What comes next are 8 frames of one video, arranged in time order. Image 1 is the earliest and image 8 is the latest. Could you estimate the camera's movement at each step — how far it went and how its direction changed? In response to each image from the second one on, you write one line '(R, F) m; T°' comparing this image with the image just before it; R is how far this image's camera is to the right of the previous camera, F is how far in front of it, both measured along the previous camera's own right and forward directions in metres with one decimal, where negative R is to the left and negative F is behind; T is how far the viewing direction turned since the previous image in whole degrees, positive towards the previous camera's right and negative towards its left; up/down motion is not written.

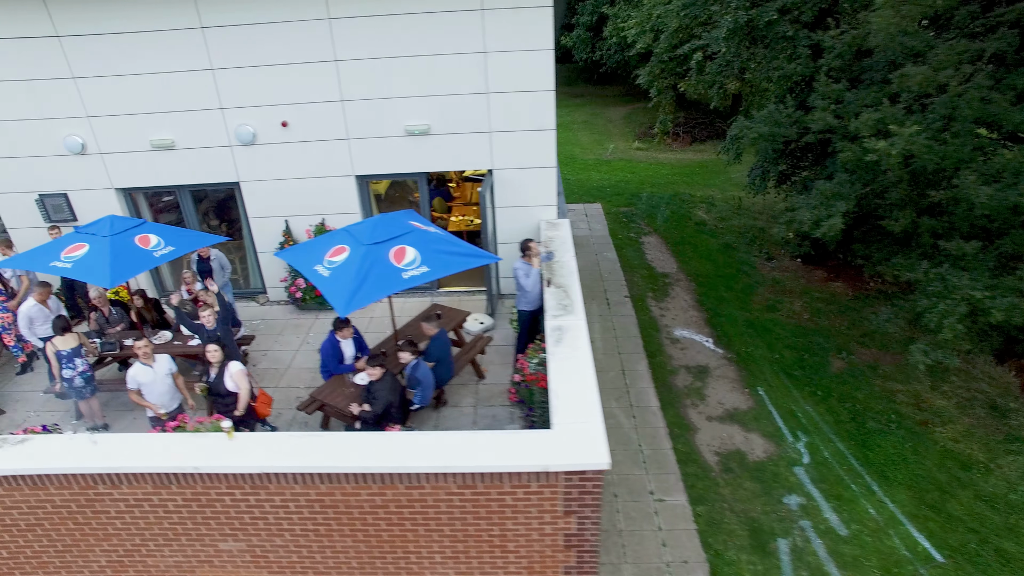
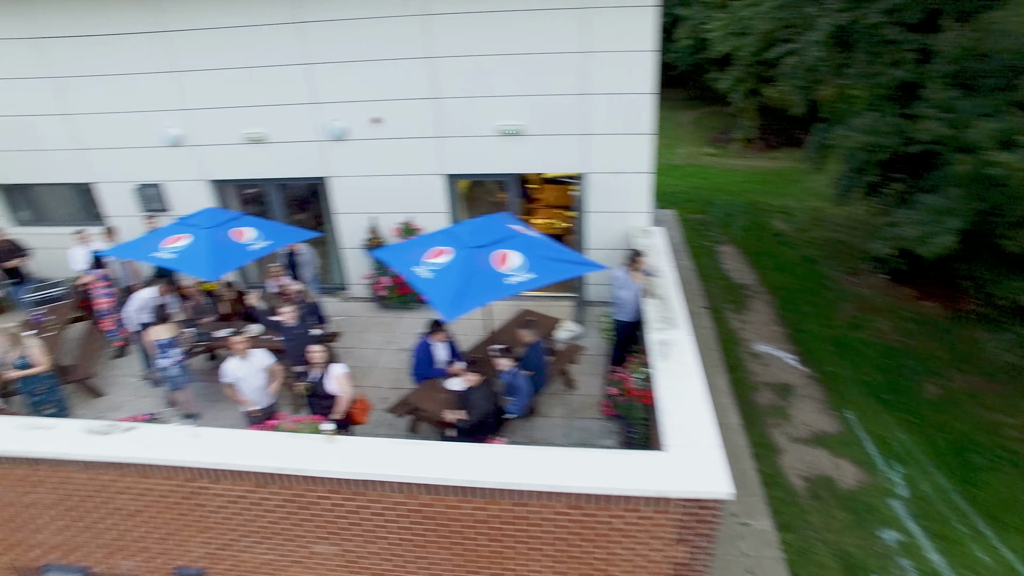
(-0.5, +0.2) m; -4°
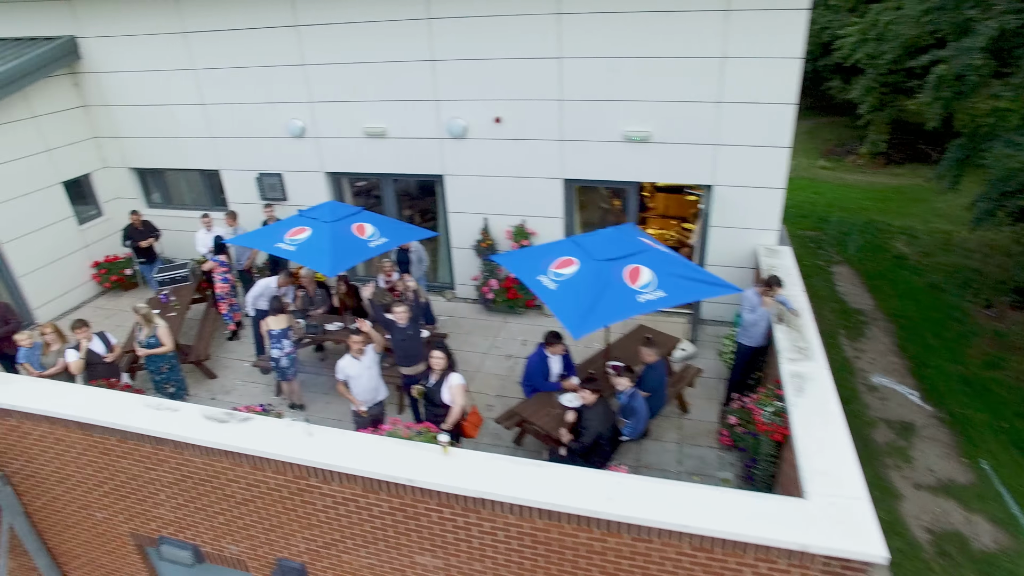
(-0.4, +0.3) m; -7°
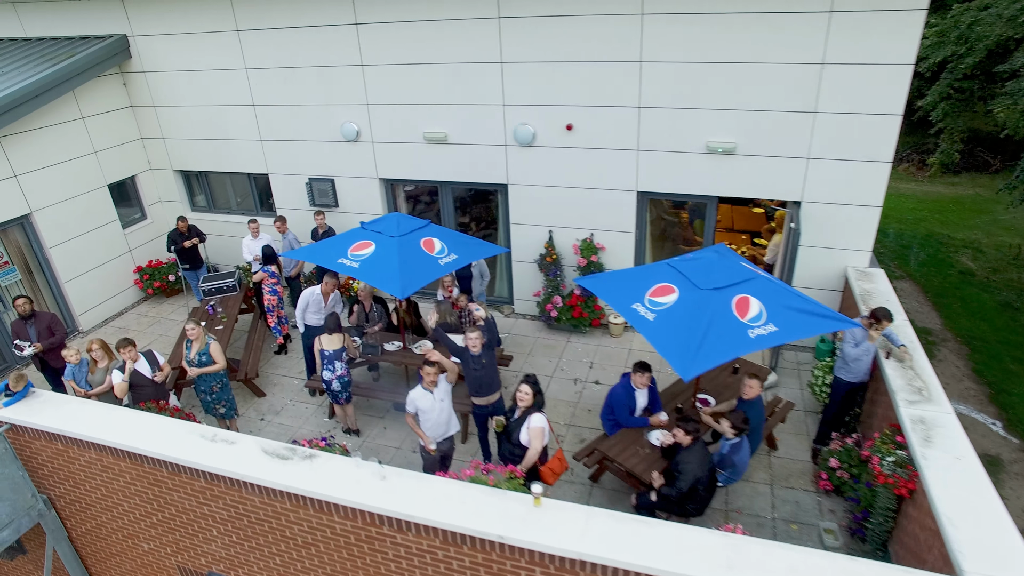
(-0.5, +0.6) m; -2°
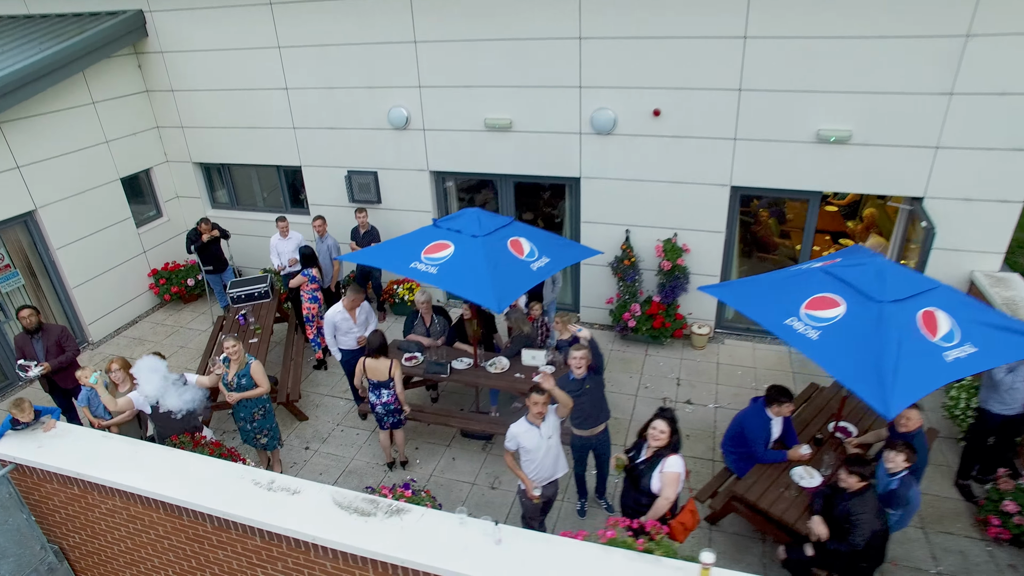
(-0.9, +1.0) m; 0°
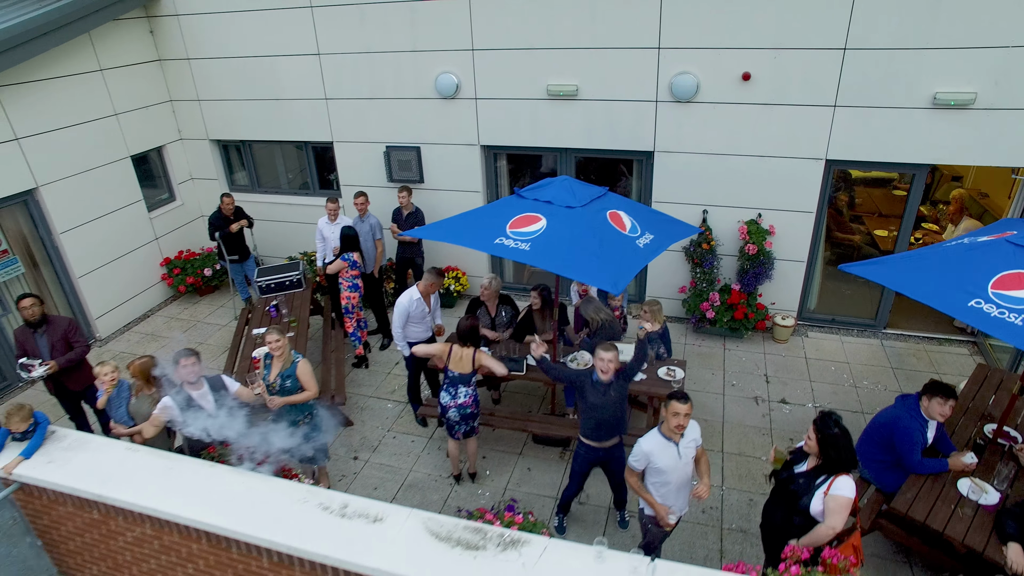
(-0.7, +0.8) m; +1°
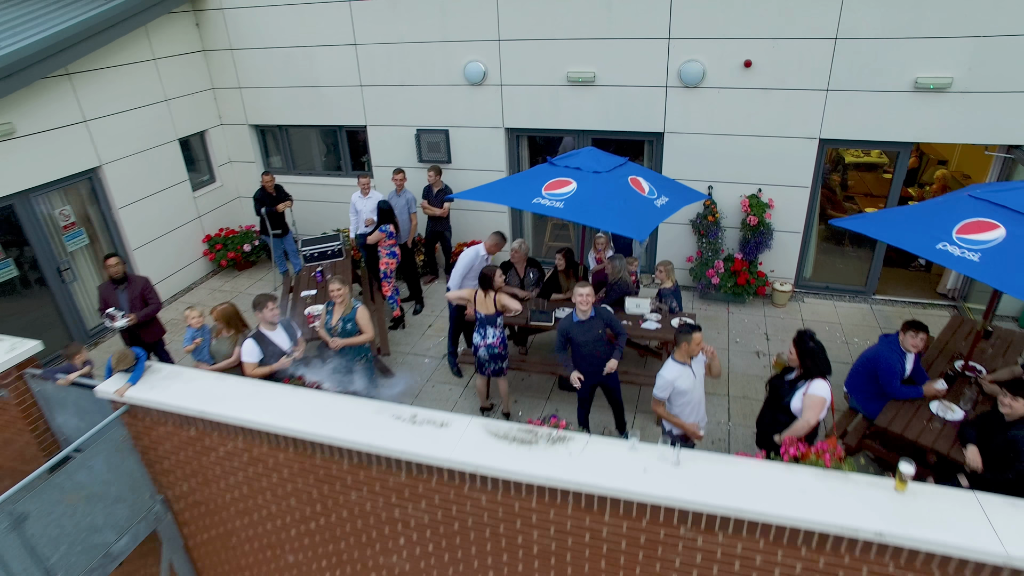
(-0.3, -0.7) m; 0°
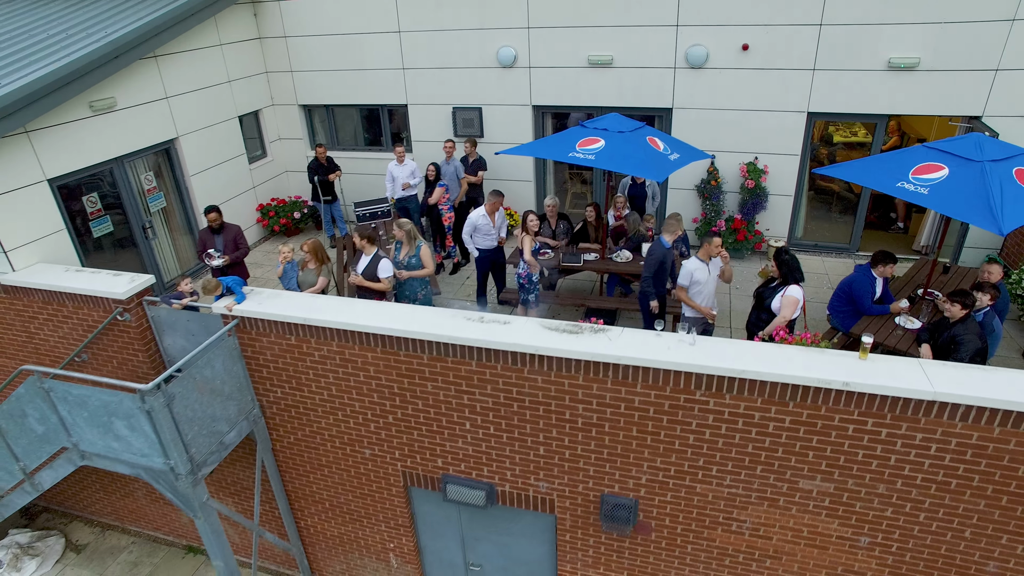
(-0.4, -1.1) m; 0°
